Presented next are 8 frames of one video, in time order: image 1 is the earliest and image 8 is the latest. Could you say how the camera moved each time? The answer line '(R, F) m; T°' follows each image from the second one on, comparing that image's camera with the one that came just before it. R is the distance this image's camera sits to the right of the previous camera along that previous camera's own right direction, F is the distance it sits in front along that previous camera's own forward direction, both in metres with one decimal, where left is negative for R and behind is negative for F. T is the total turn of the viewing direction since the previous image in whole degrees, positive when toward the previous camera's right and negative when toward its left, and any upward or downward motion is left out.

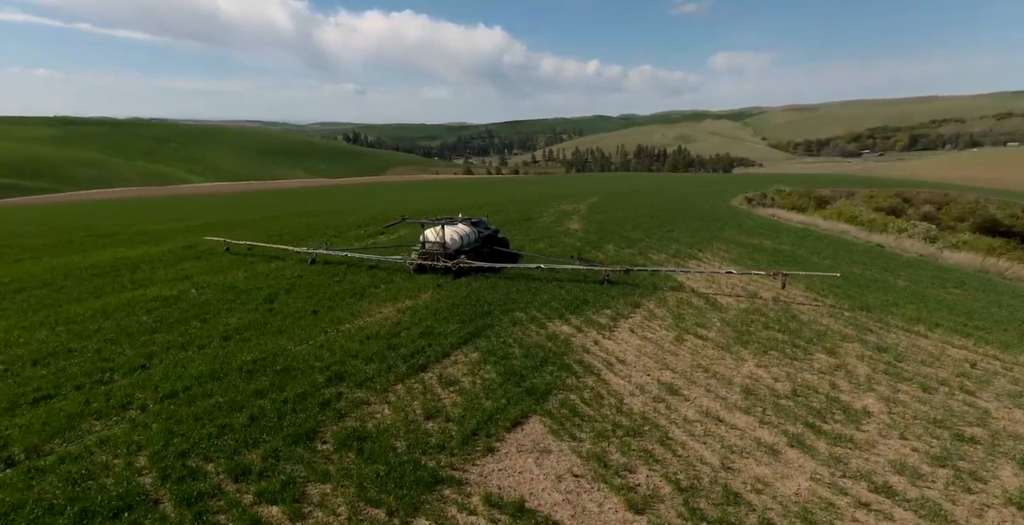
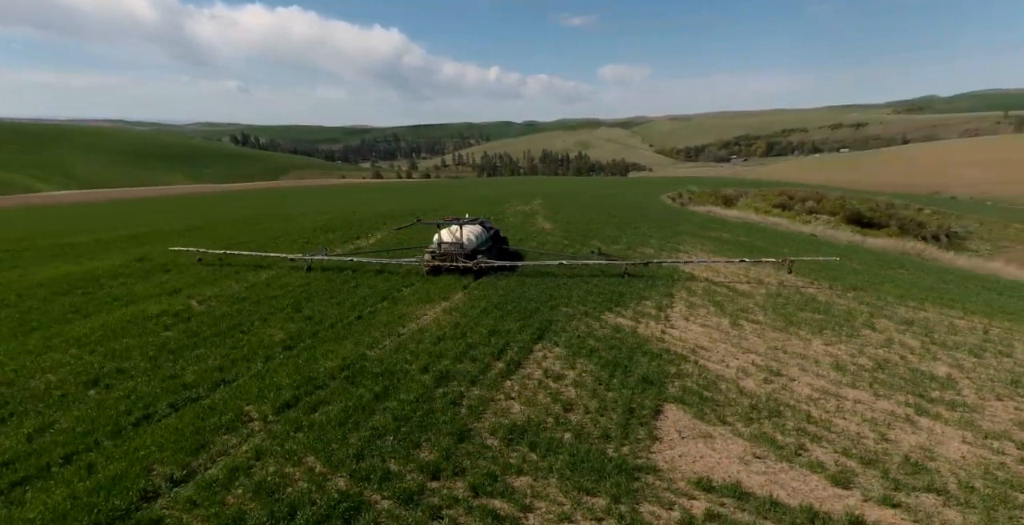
(-3.9, +0.9) m; +6°
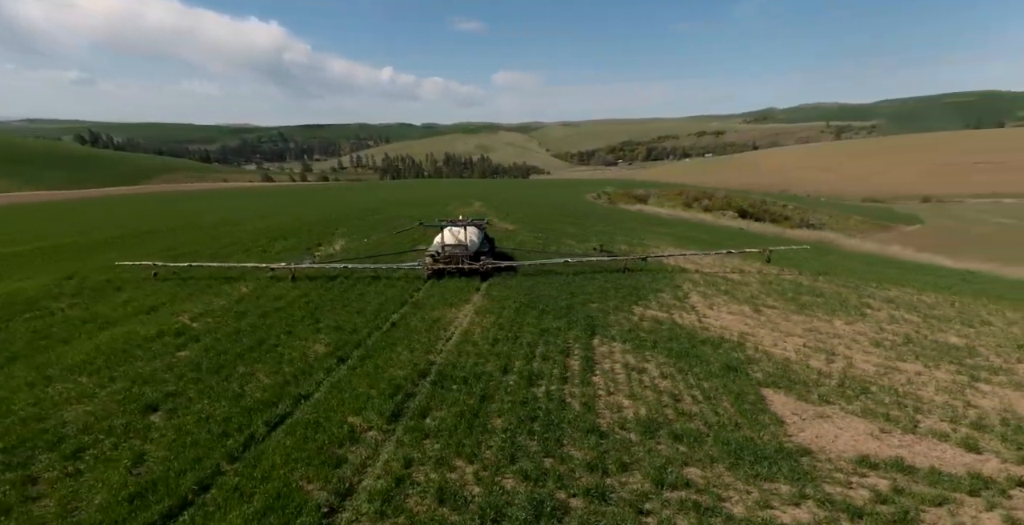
(-3.3, +0.7) m; +7°
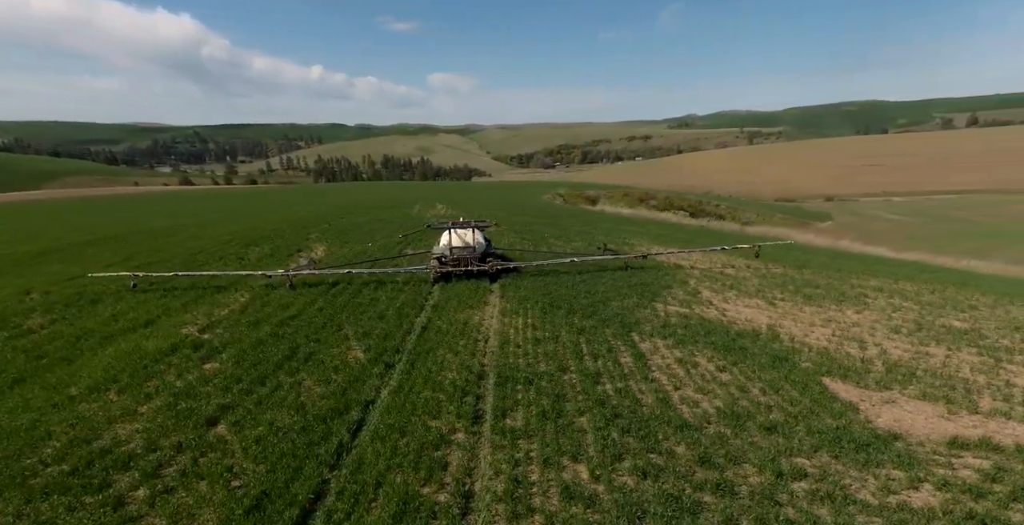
(-2.1, +0.3) m; +4°
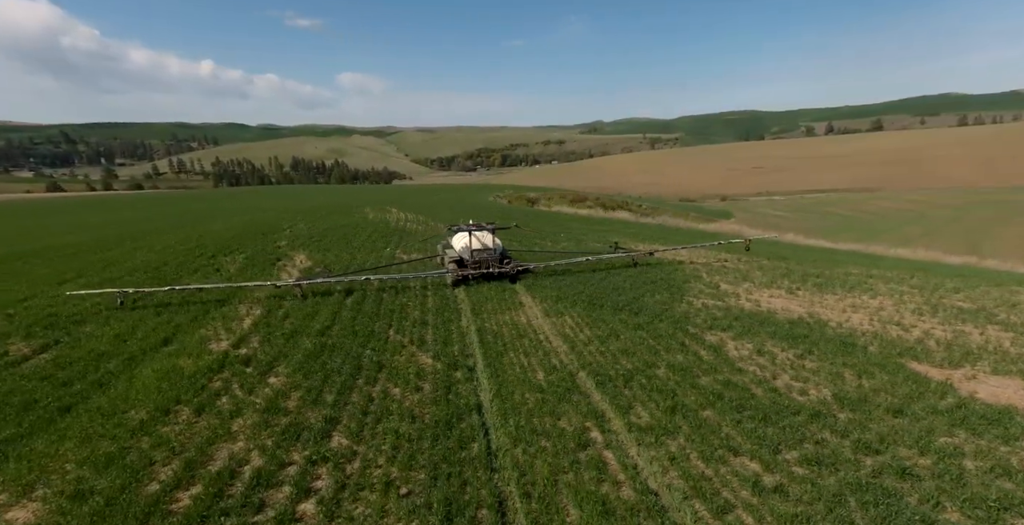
(-2.9, +0.3) m; +5°
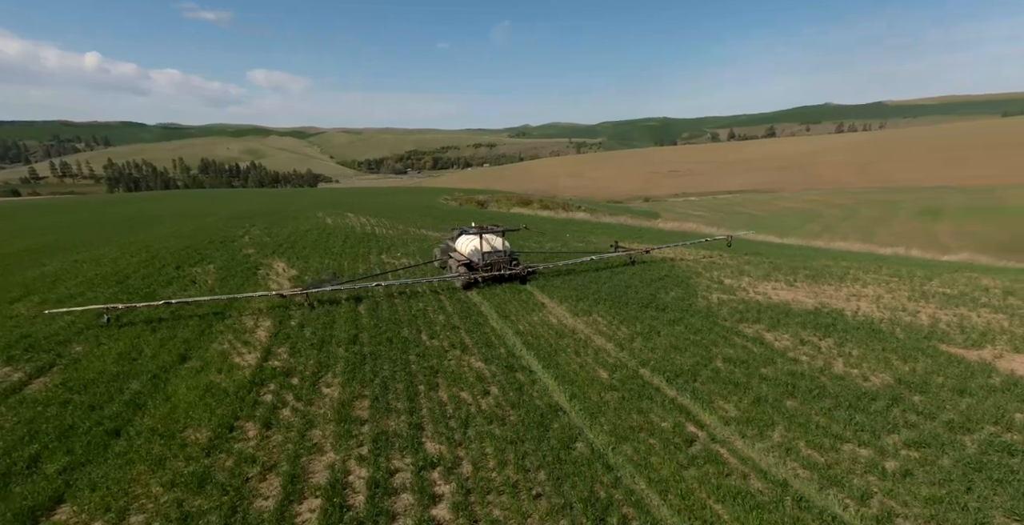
(-2.2, +0.1) m; +5°
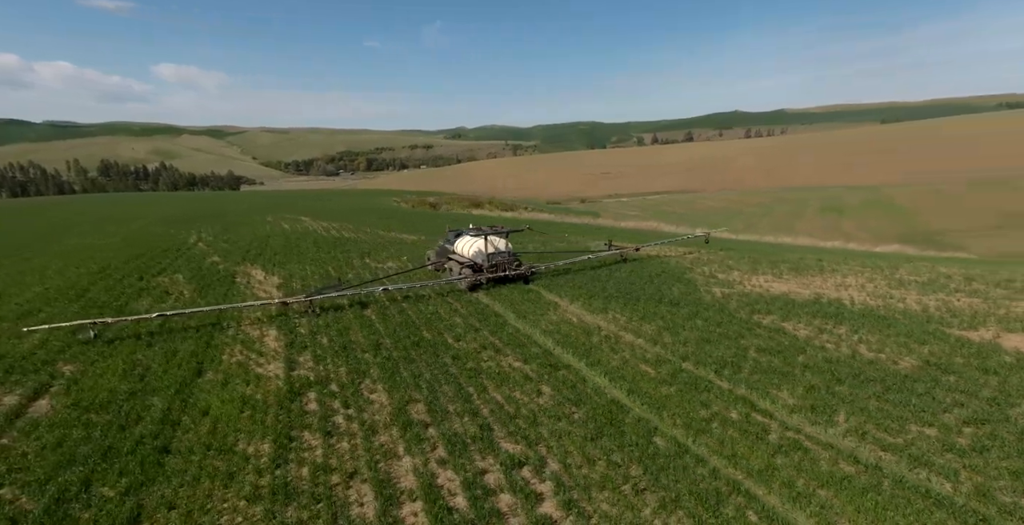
(-1.9, -0.1) m; +4°
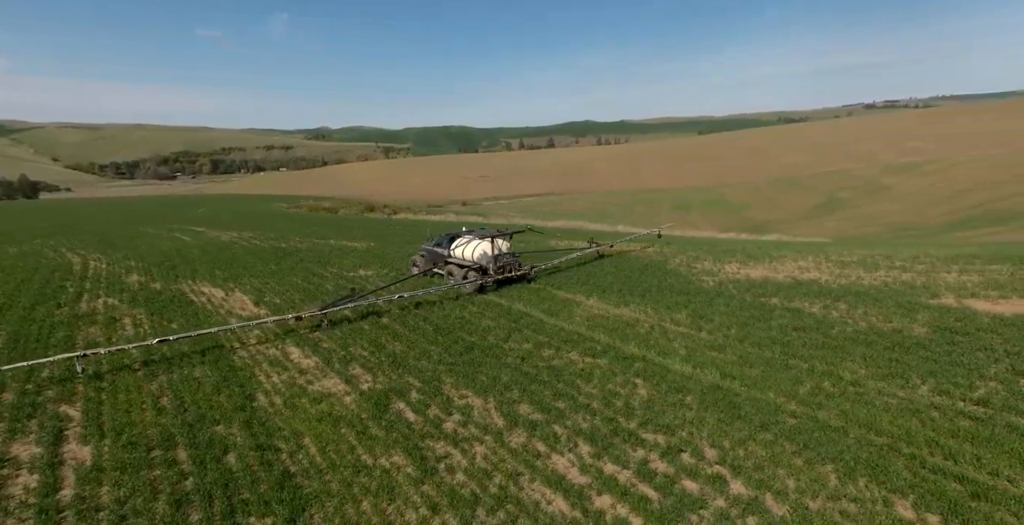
(-3.8, -0.3) m; +9°
